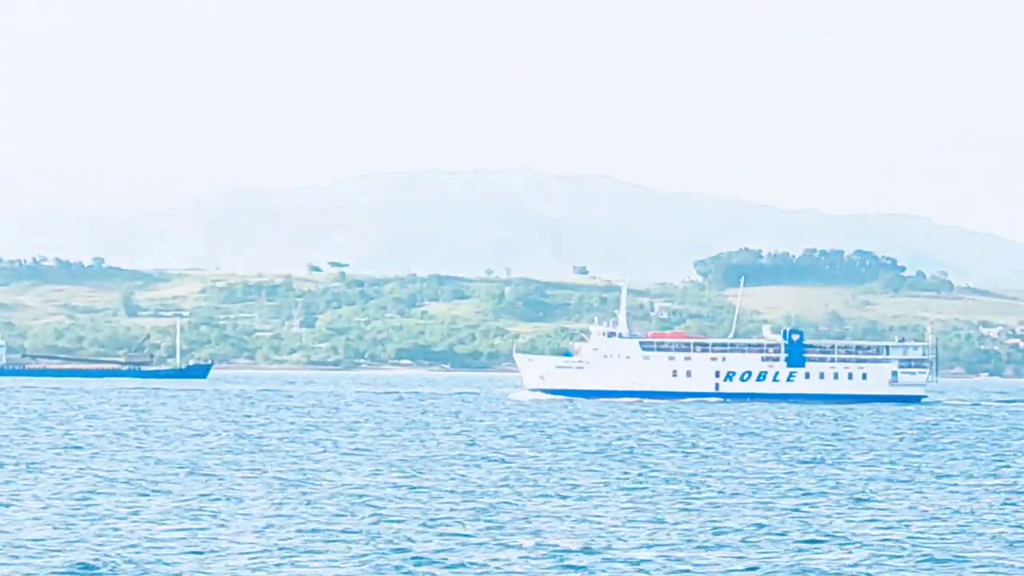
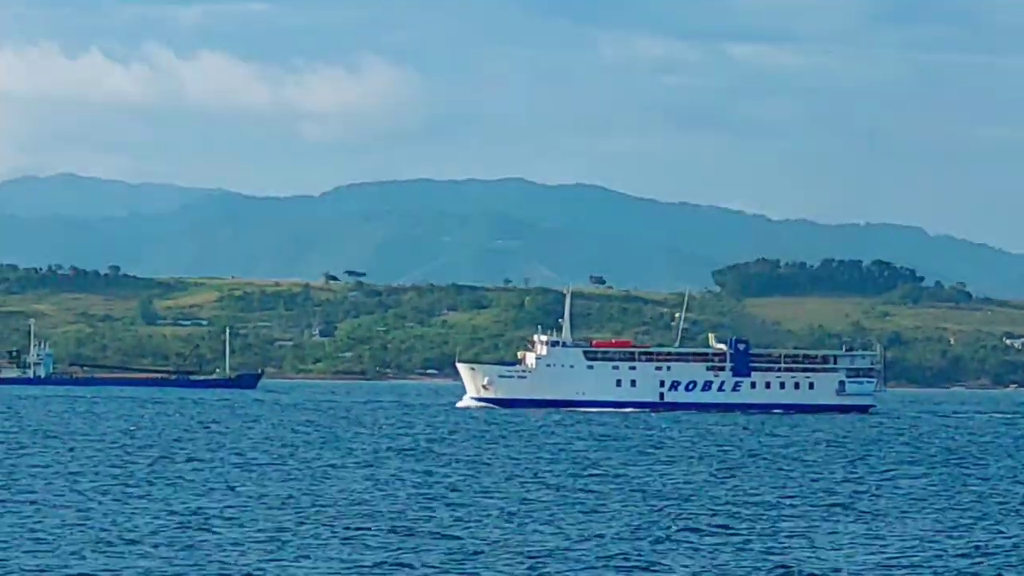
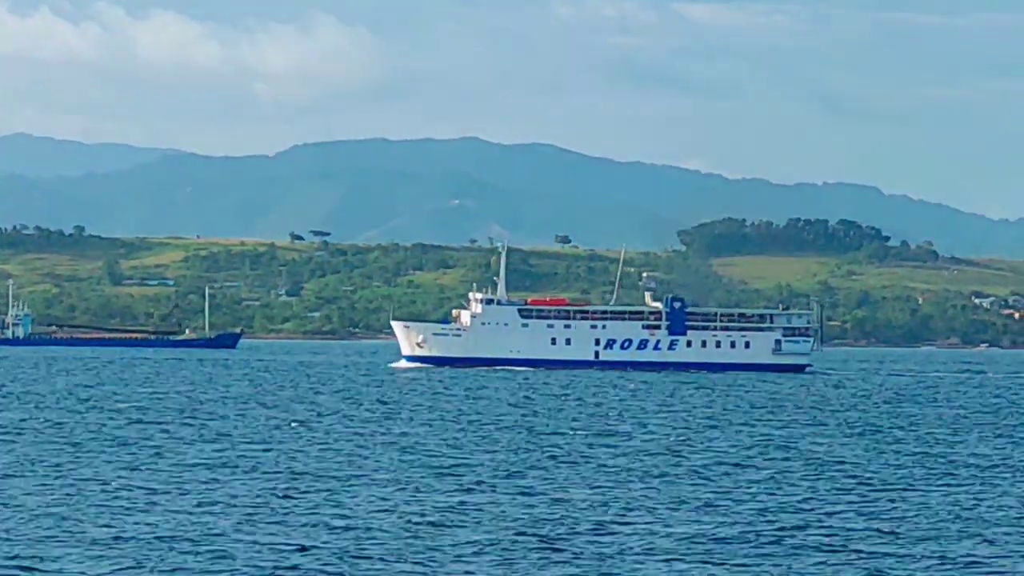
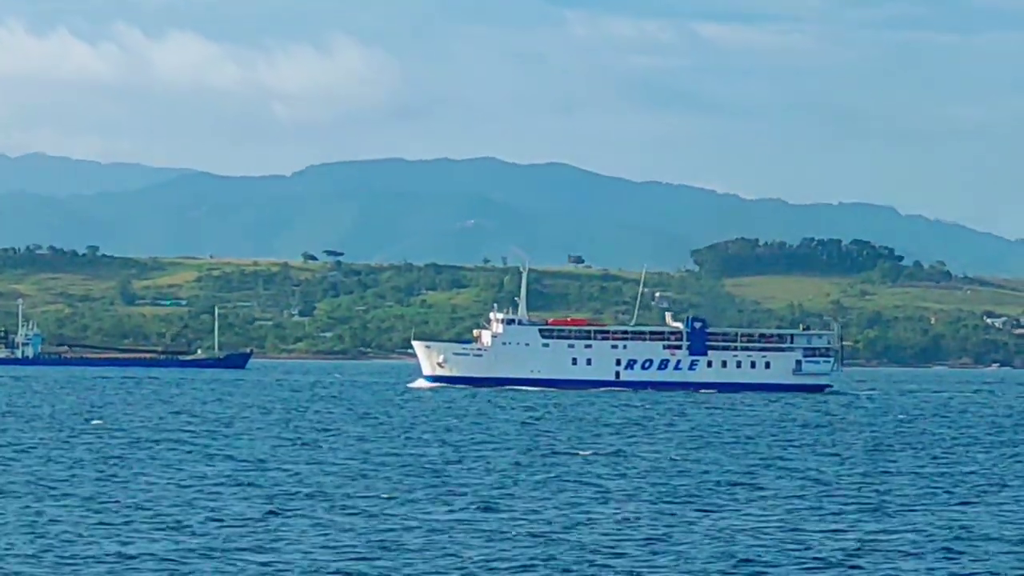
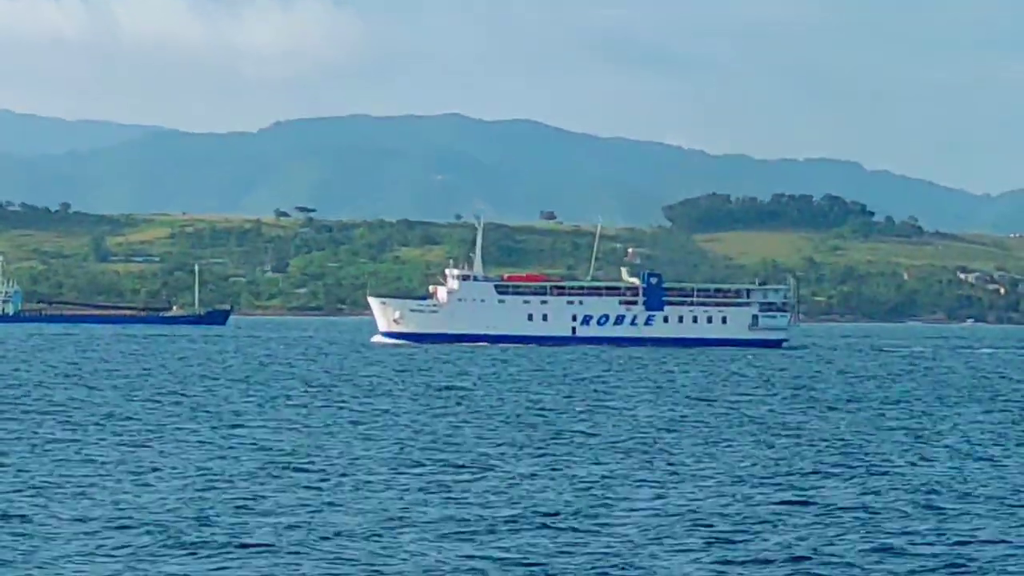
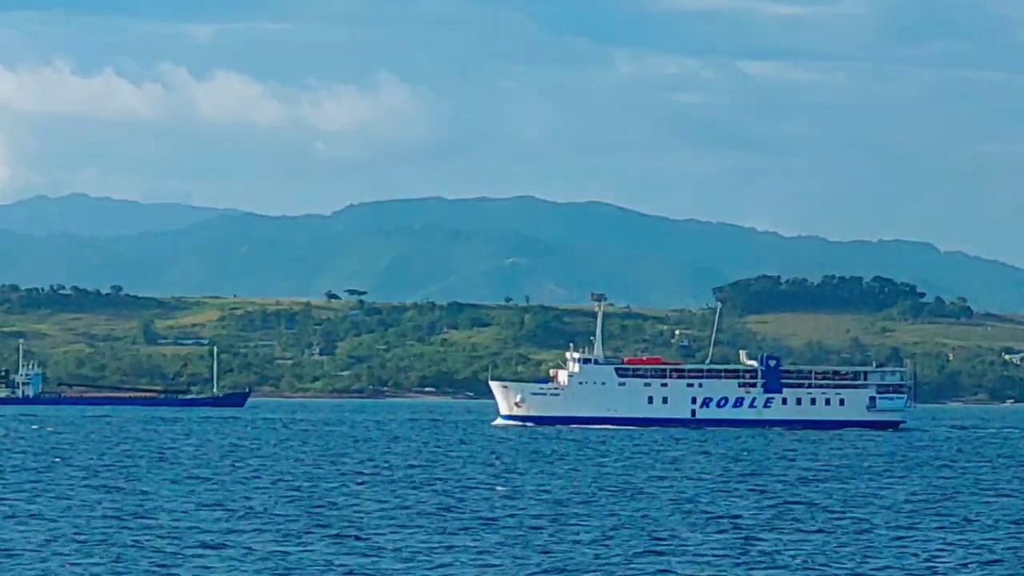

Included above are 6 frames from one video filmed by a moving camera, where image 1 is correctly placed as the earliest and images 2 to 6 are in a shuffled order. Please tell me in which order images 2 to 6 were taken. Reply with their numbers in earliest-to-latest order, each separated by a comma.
6, 2, 4, 3, 5
